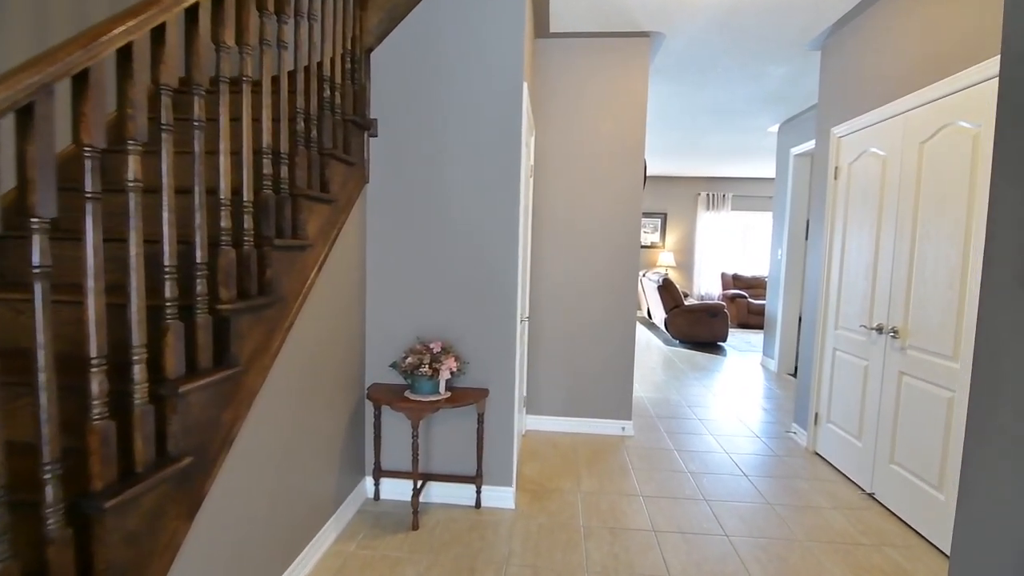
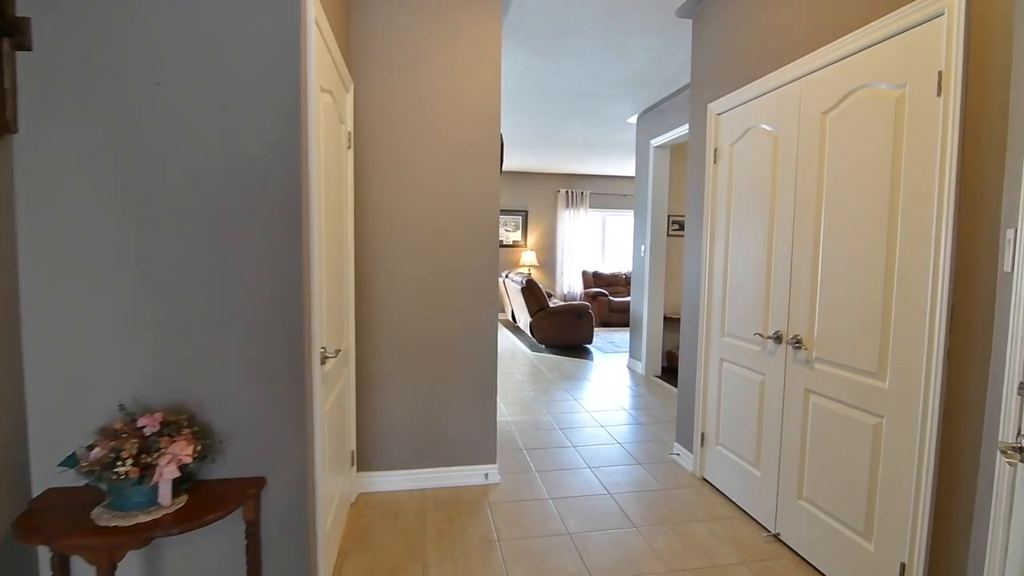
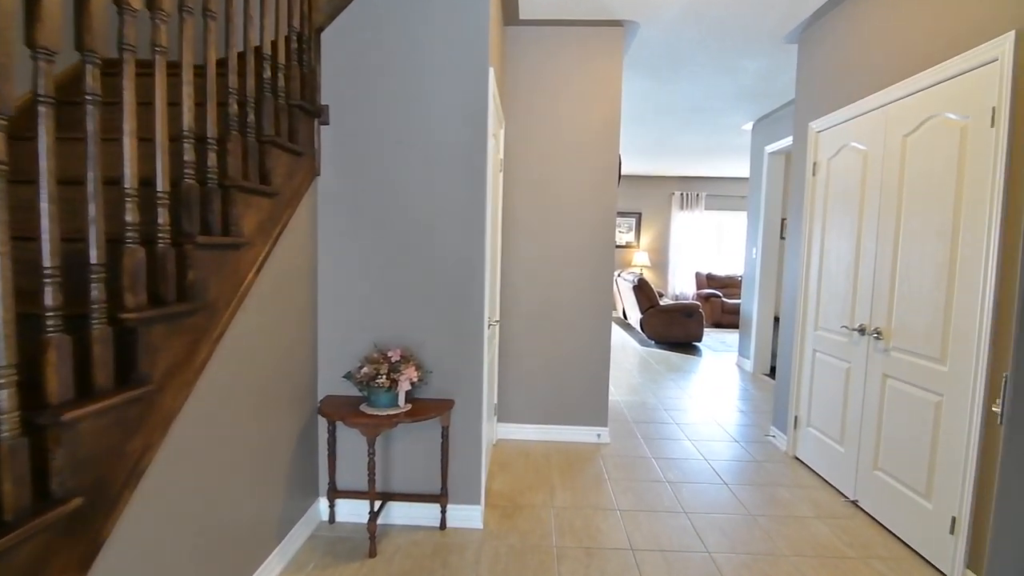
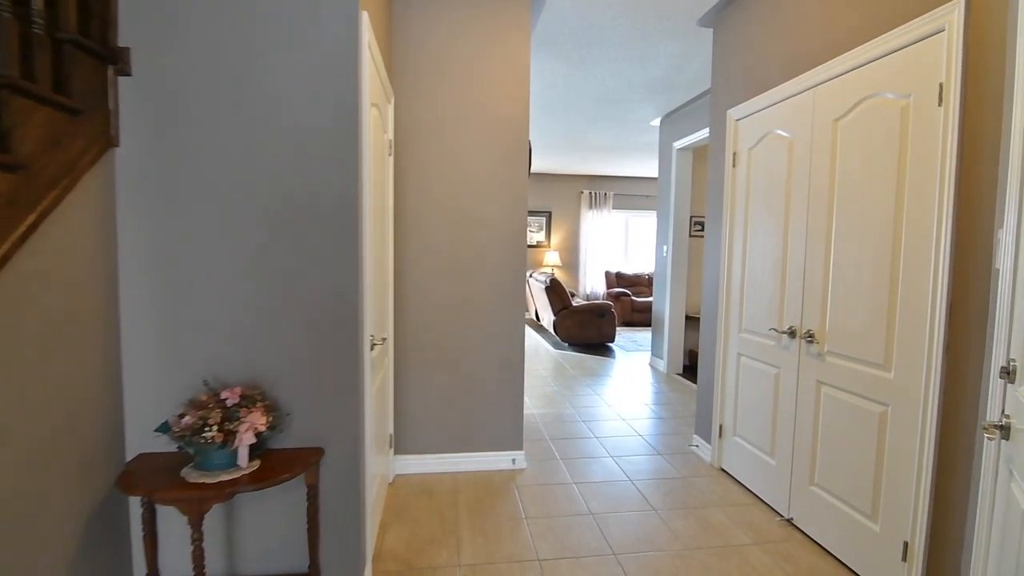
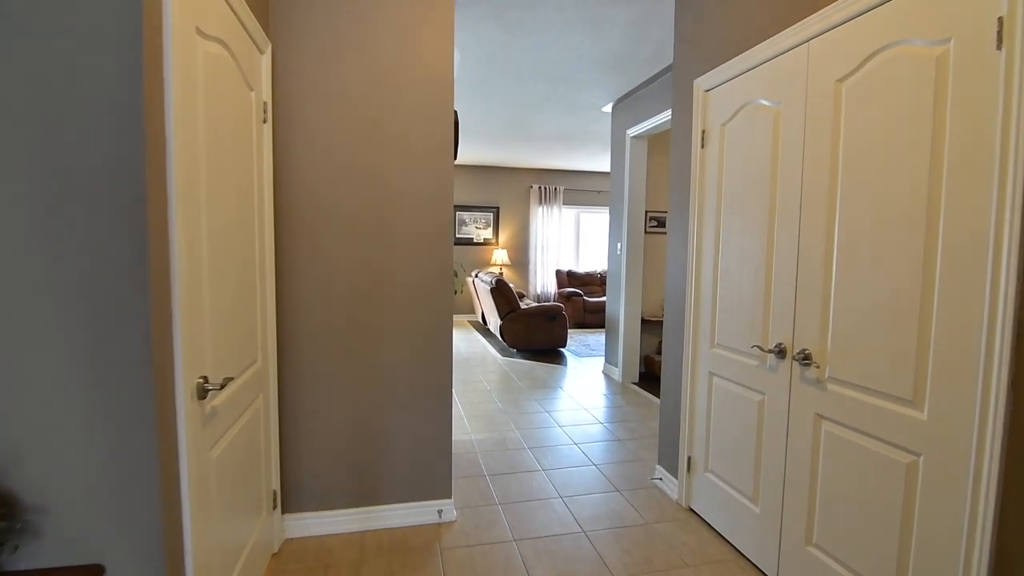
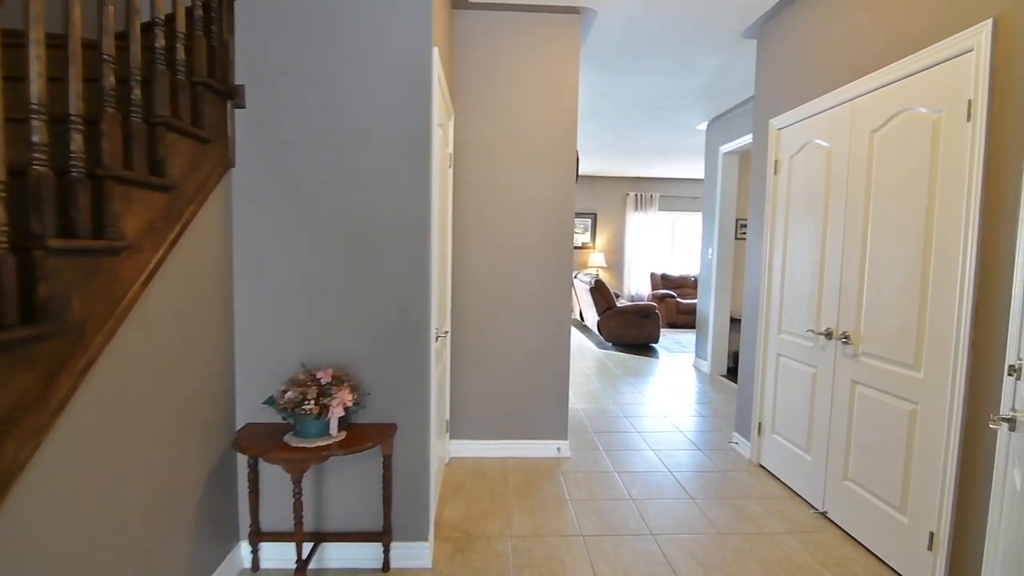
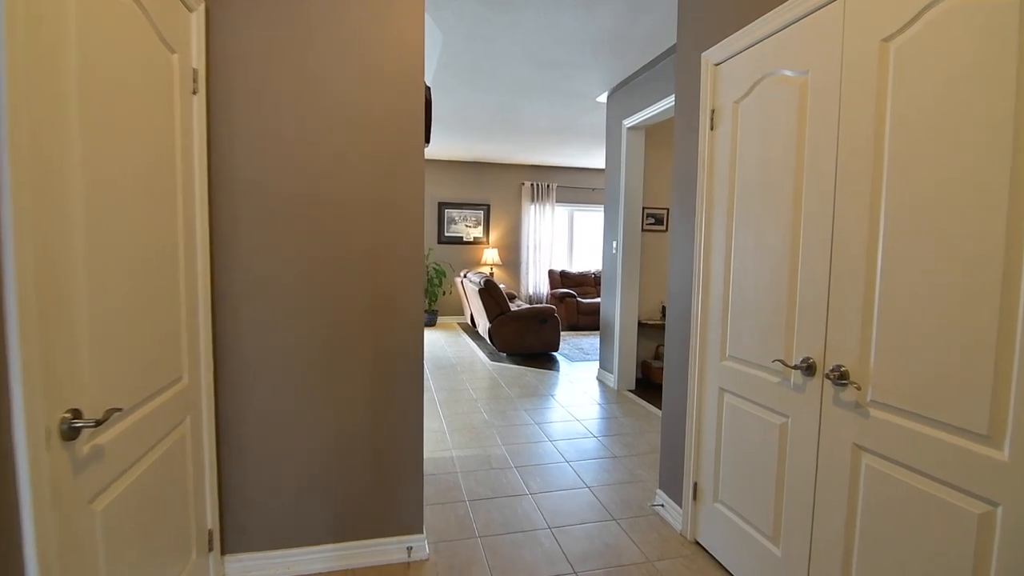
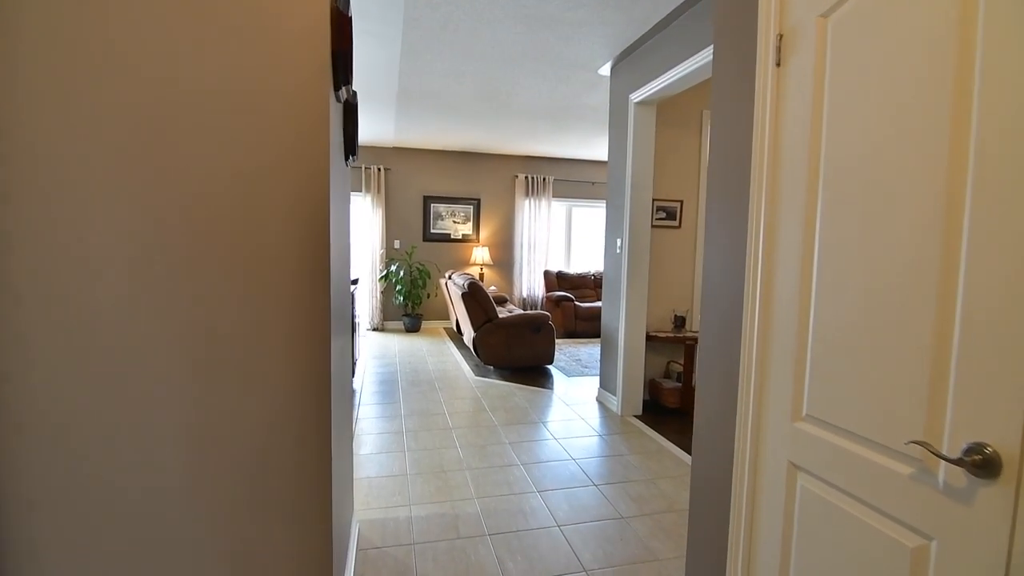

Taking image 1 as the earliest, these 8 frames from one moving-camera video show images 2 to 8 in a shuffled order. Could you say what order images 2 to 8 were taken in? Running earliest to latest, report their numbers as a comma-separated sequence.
3, 6, 4, 2, 5, 7, 8
